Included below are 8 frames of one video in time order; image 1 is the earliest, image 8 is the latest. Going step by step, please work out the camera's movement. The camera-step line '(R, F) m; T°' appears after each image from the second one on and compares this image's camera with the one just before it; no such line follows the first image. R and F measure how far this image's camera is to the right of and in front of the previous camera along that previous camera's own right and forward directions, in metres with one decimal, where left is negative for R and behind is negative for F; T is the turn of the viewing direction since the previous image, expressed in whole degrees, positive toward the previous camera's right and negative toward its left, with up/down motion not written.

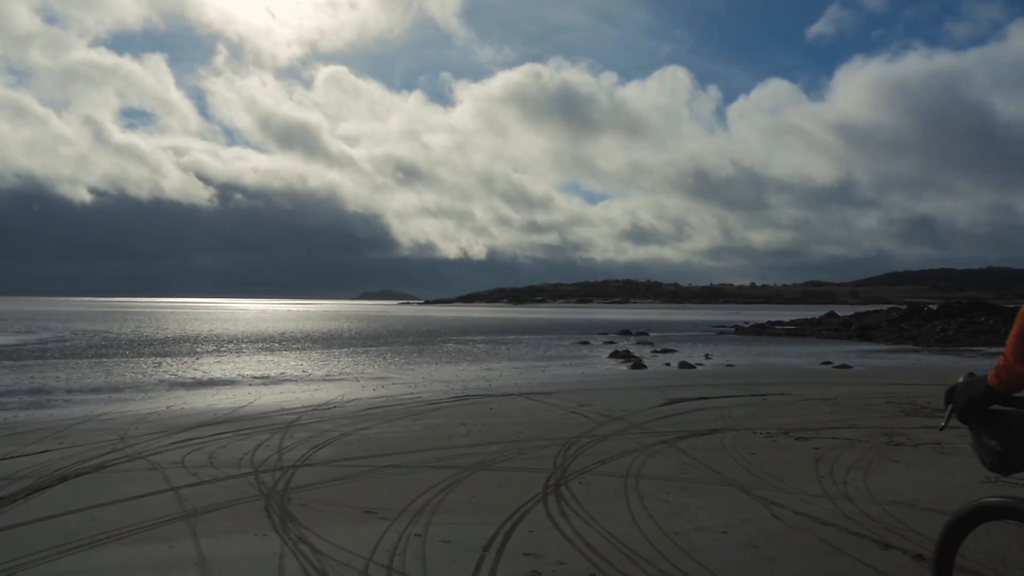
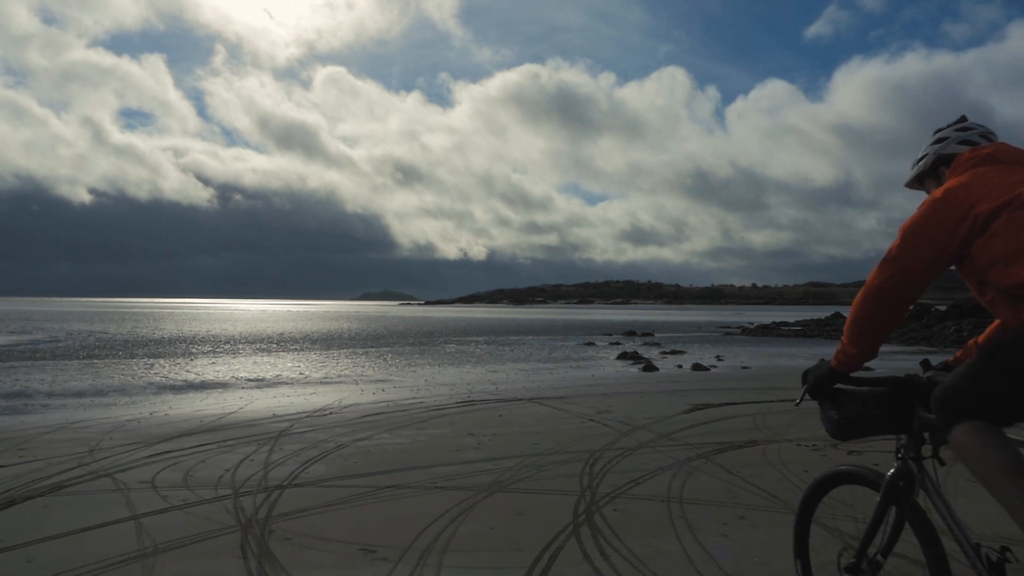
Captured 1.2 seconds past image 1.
(-0.2, +1.0) m; 0°
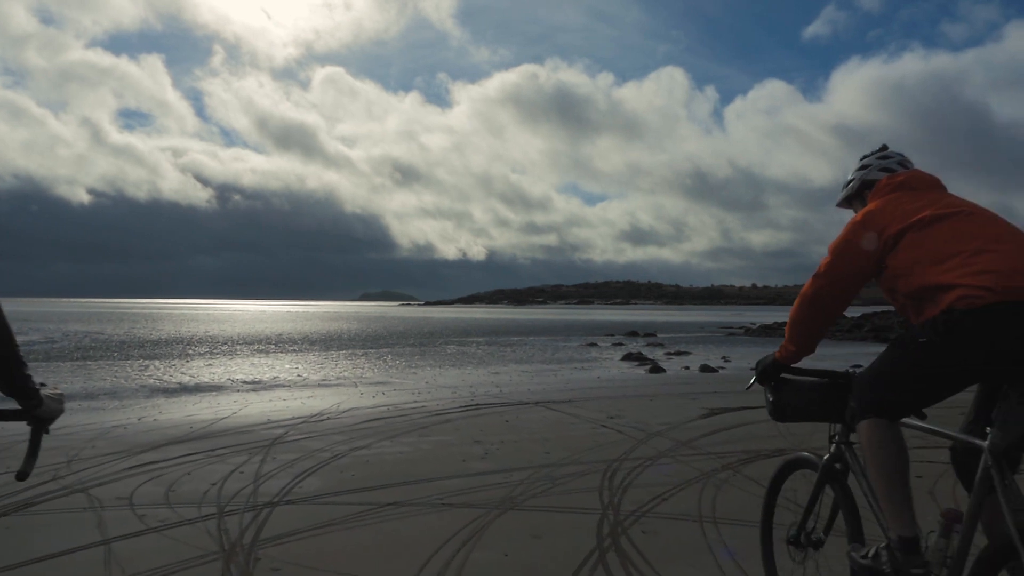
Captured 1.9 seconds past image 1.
(-0.1, +0.6) m; 0°
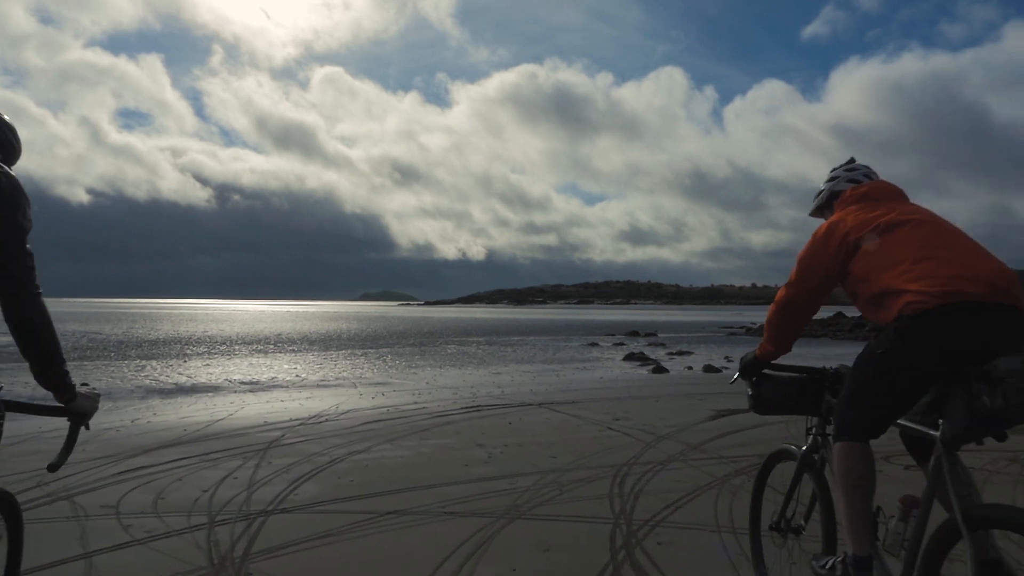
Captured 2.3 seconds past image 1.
(-0.1, +0.3) m; 0°
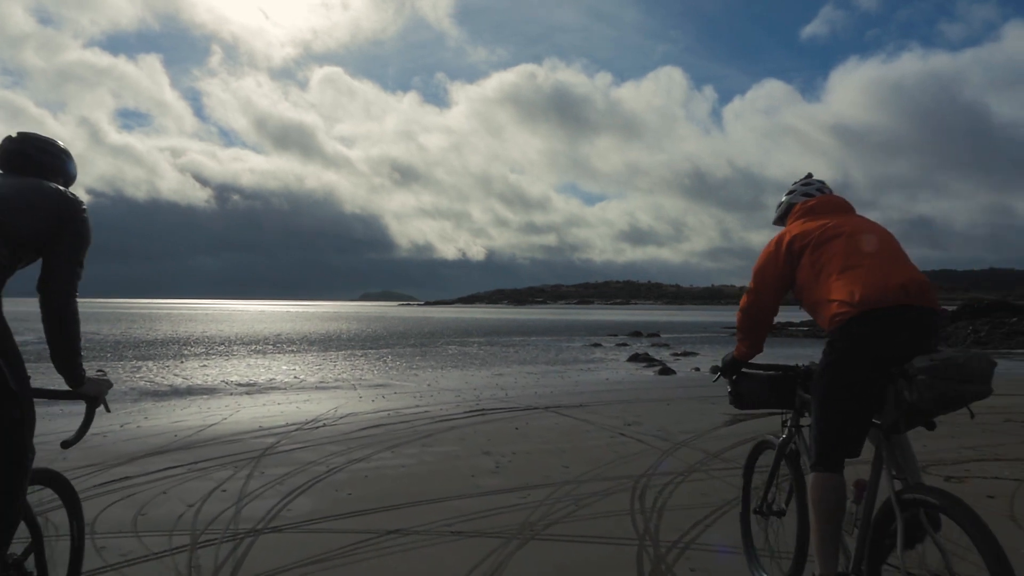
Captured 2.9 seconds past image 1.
(-0.1, +0.5) m; 0°
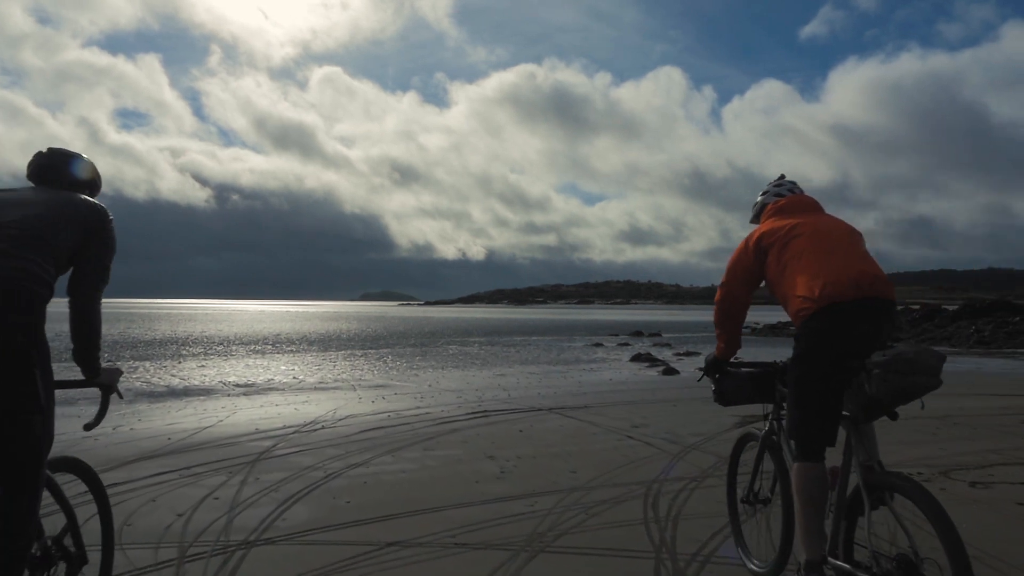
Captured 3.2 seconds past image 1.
(-0.1, +0.3) m; 0°
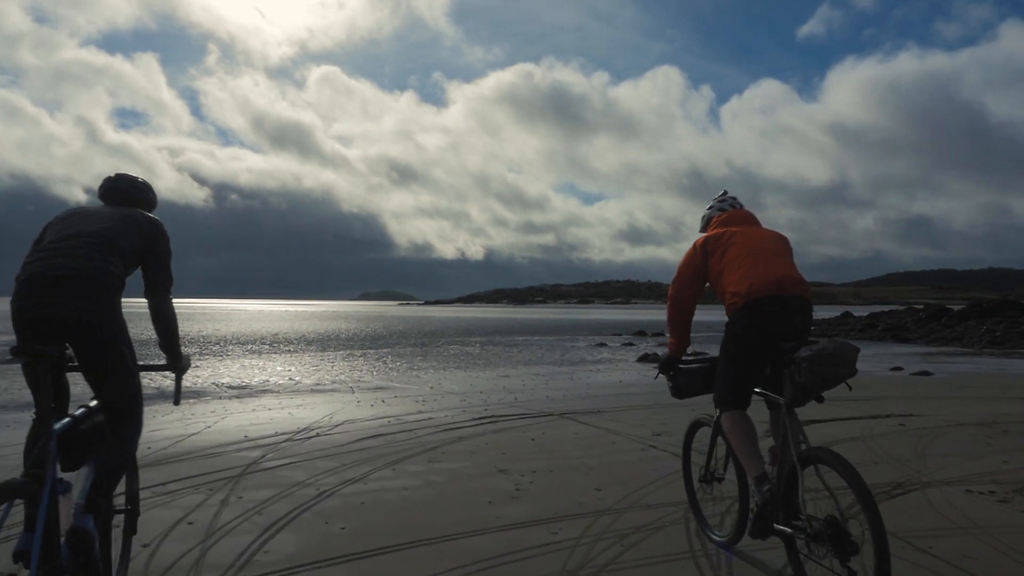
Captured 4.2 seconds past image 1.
(-0.2, +0.8) m; 0°
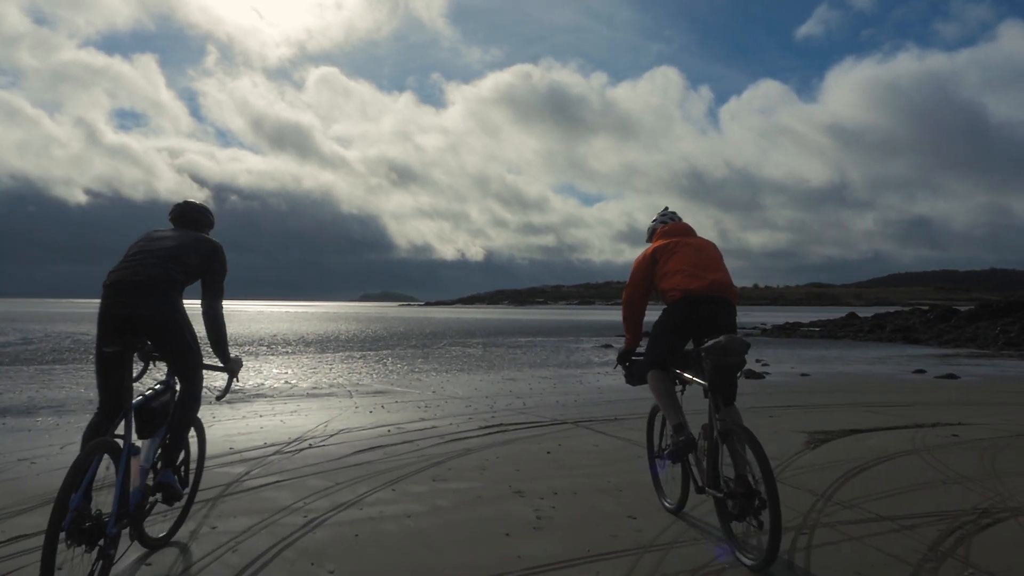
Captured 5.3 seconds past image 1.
(-0.2, +0.9) m; 0°
